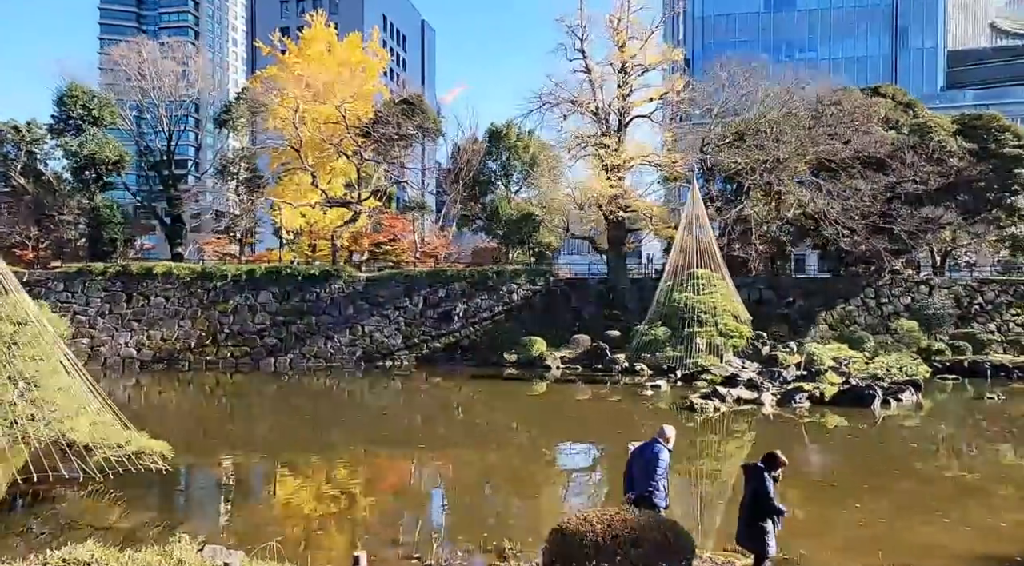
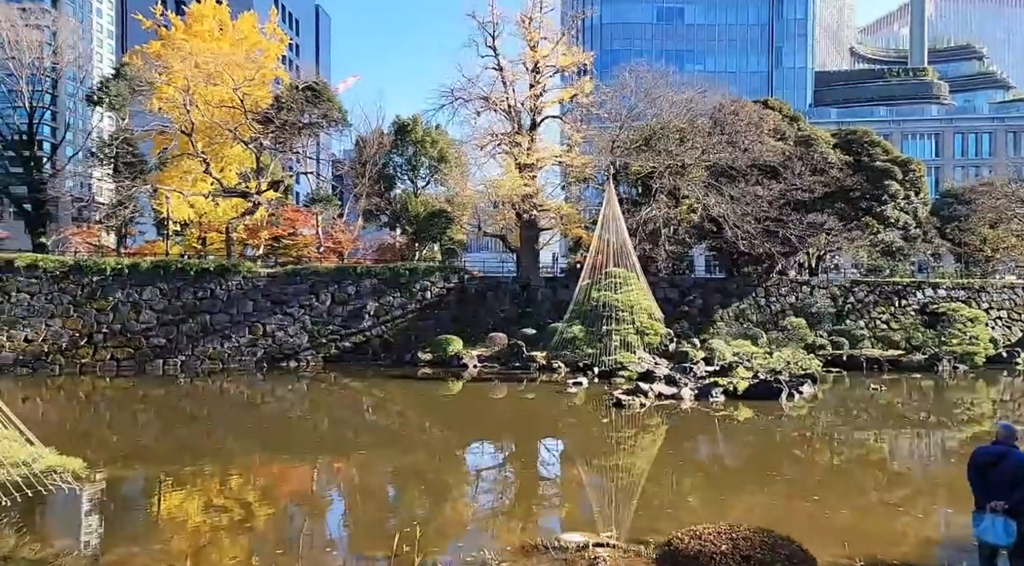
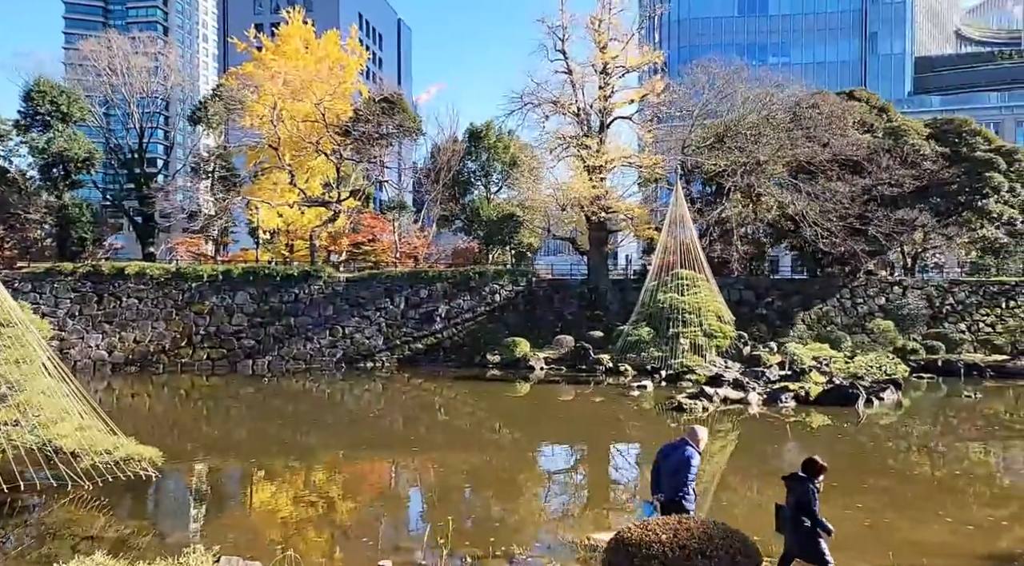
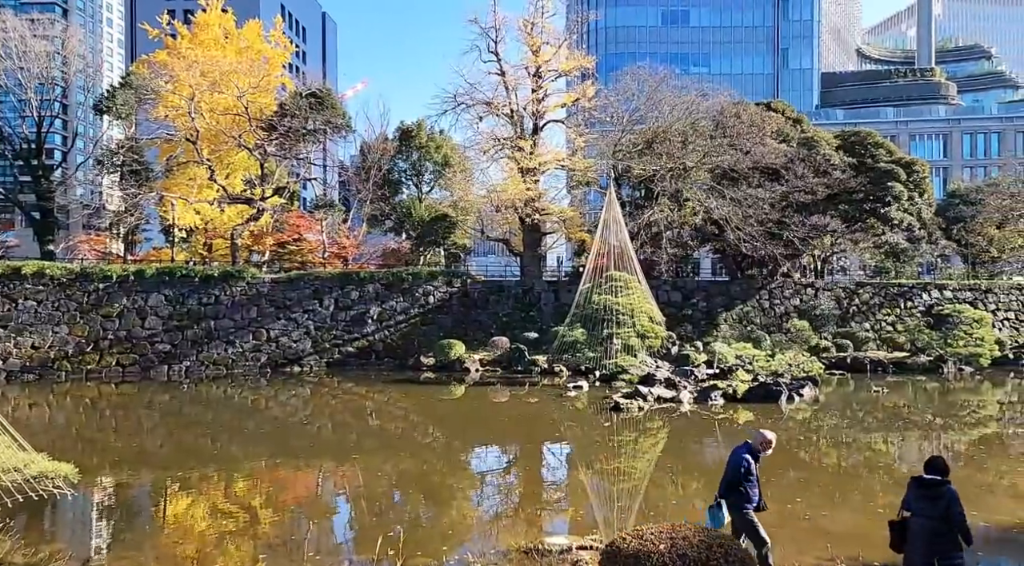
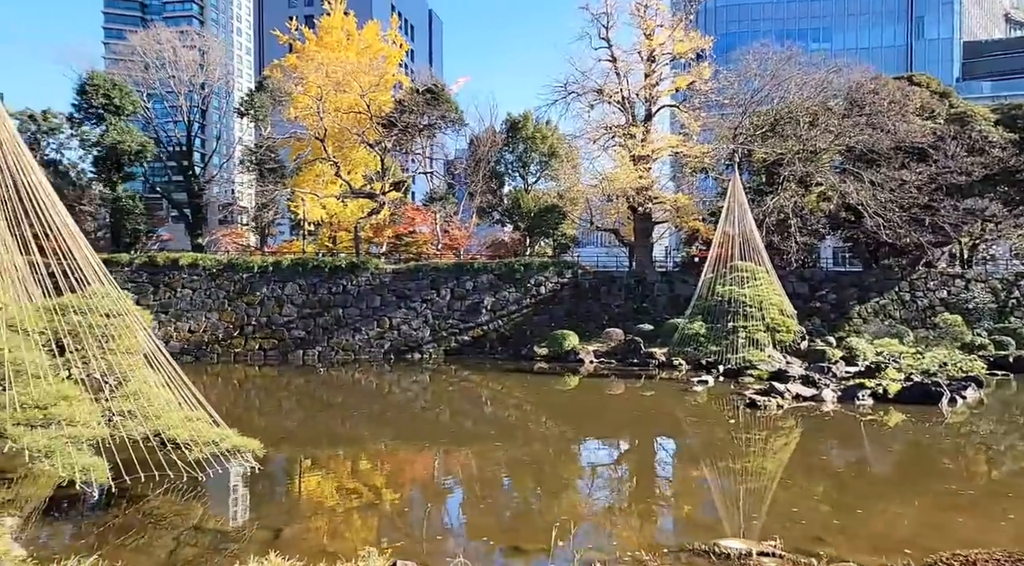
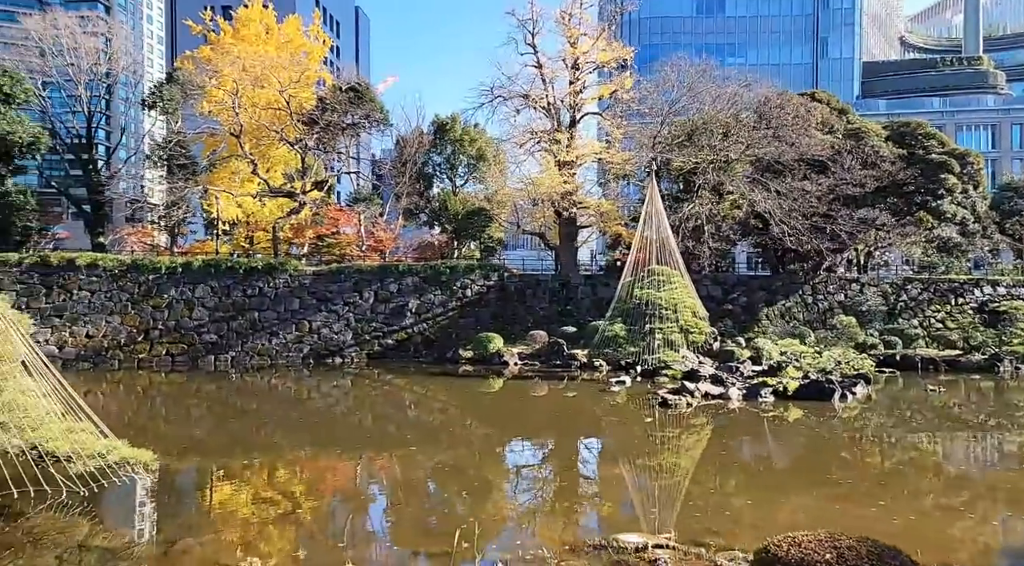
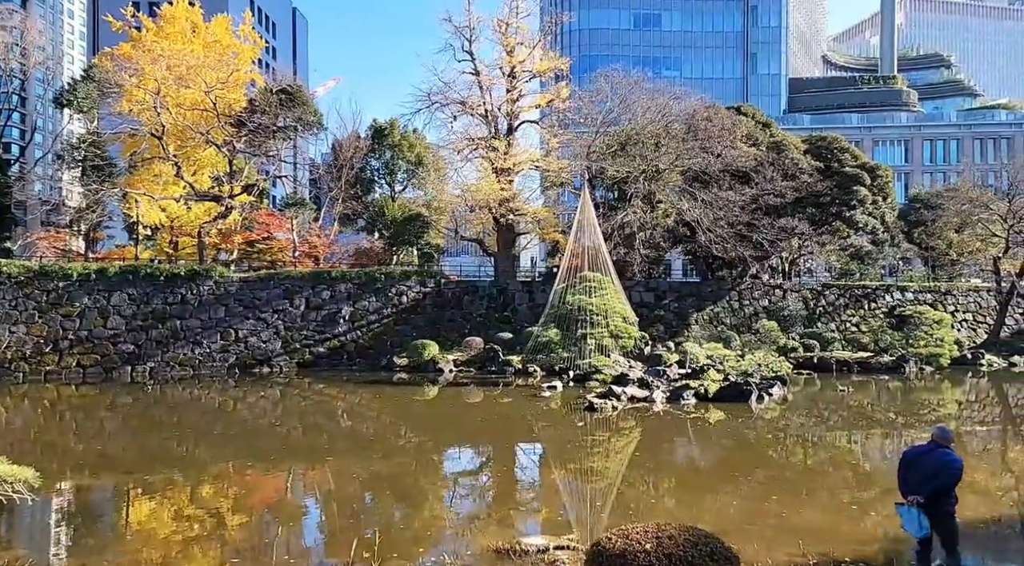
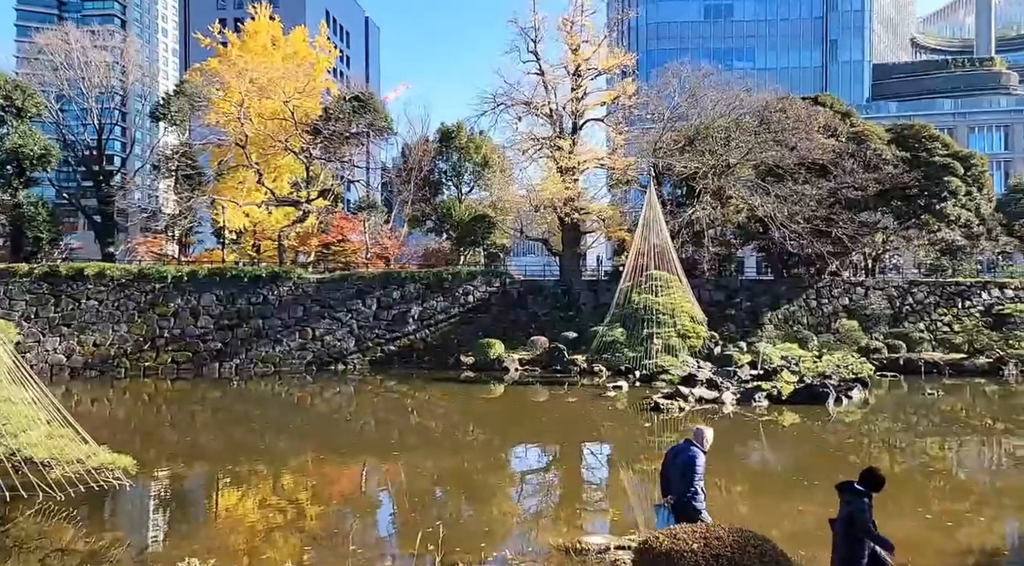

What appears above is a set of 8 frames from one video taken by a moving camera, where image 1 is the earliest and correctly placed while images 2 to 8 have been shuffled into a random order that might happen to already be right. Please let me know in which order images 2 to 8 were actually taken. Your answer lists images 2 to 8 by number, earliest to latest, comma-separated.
3, 8, 4, 7, 2, 6, 5
